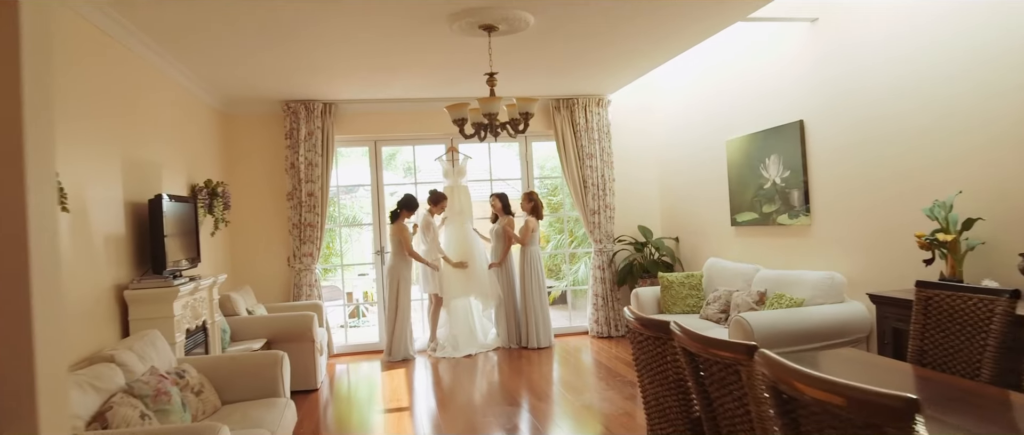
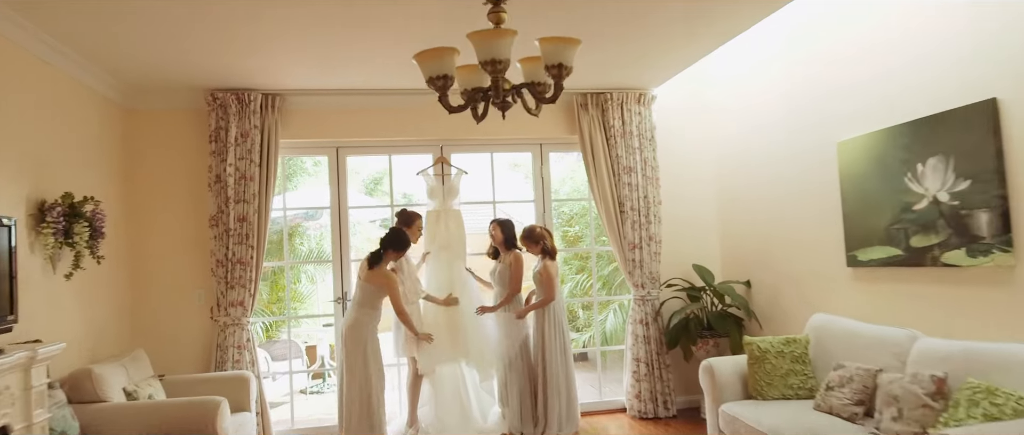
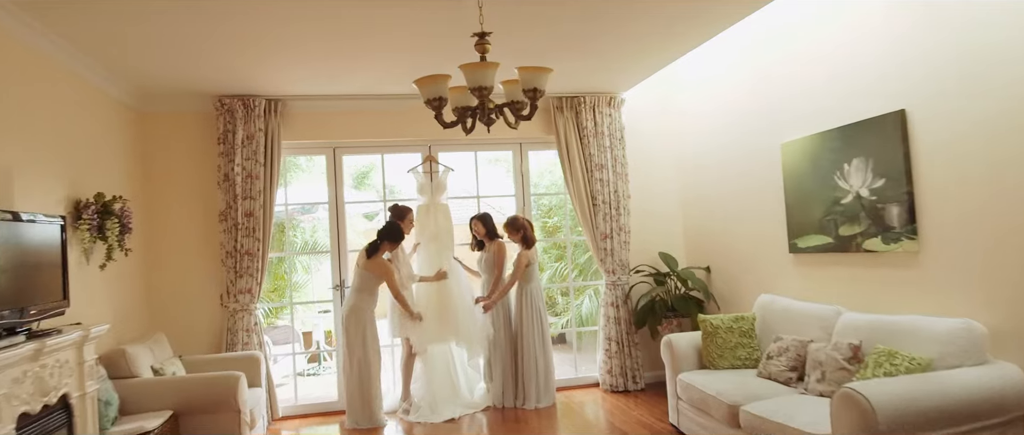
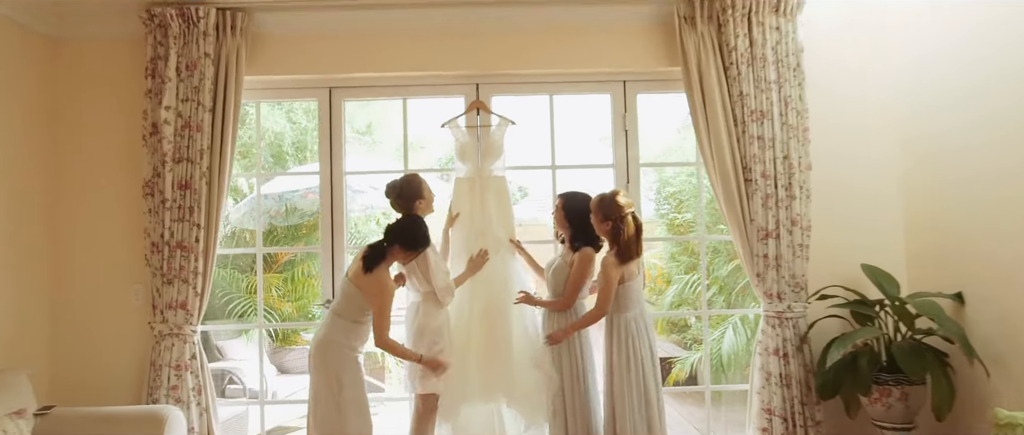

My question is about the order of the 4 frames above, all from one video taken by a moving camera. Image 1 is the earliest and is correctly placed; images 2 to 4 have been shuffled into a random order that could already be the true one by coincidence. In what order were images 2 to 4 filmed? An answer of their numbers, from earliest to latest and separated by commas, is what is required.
3, 2, 4
